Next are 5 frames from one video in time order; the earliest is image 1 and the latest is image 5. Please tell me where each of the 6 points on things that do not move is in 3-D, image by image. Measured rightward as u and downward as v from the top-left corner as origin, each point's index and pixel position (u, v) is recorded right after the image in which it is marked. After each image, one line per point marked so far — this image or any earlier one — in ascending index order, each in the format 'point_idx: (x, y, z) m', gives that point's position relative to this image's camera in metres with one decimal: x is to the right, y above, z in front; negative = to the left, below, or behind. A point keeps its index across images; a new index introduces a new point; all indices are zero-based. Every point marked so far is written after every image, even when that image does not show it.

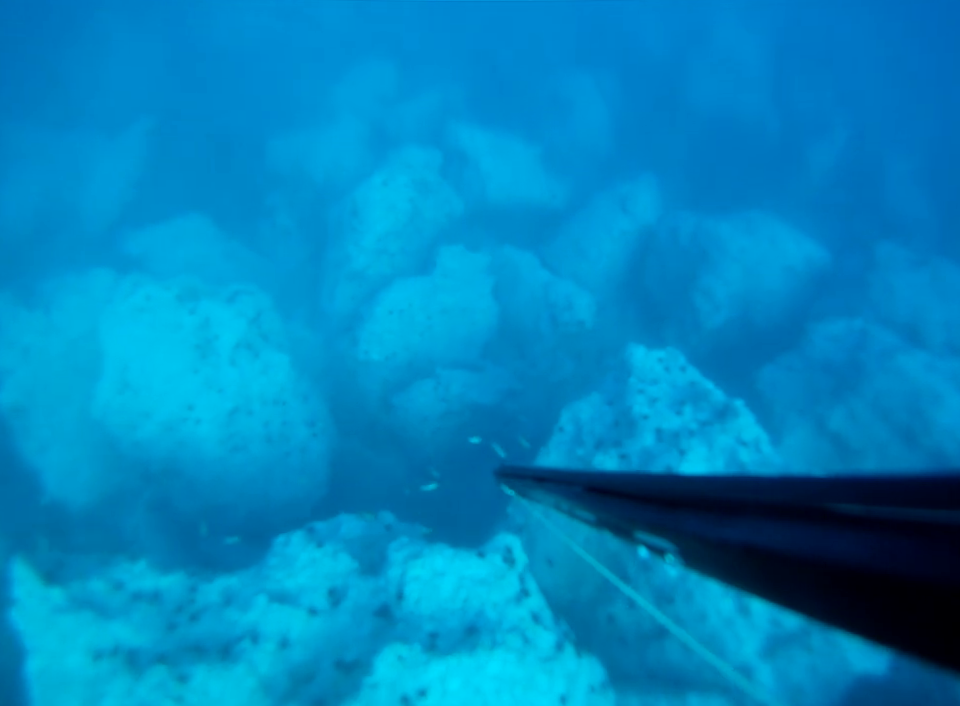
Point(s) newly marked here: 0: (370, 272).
0: (-1.8, +1.3, +11.7) m
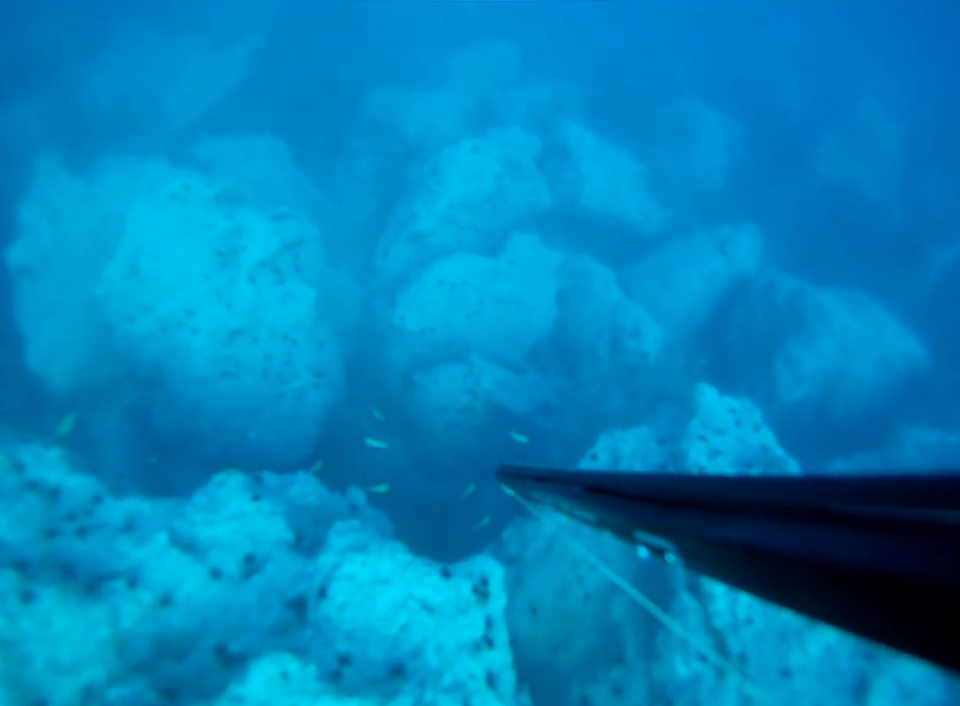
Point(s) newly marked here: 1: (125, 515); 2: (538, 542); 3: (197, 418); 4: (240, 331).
0: (-0.7, +1.7, +10.6) m
1: (-2.7, -1.3, +5.3) m
2: (+0.5, -1.8, +6.6) m
3: (-3.4, -0.8, +8.2) m
4: (-2.9, +0.3, +8.3) m
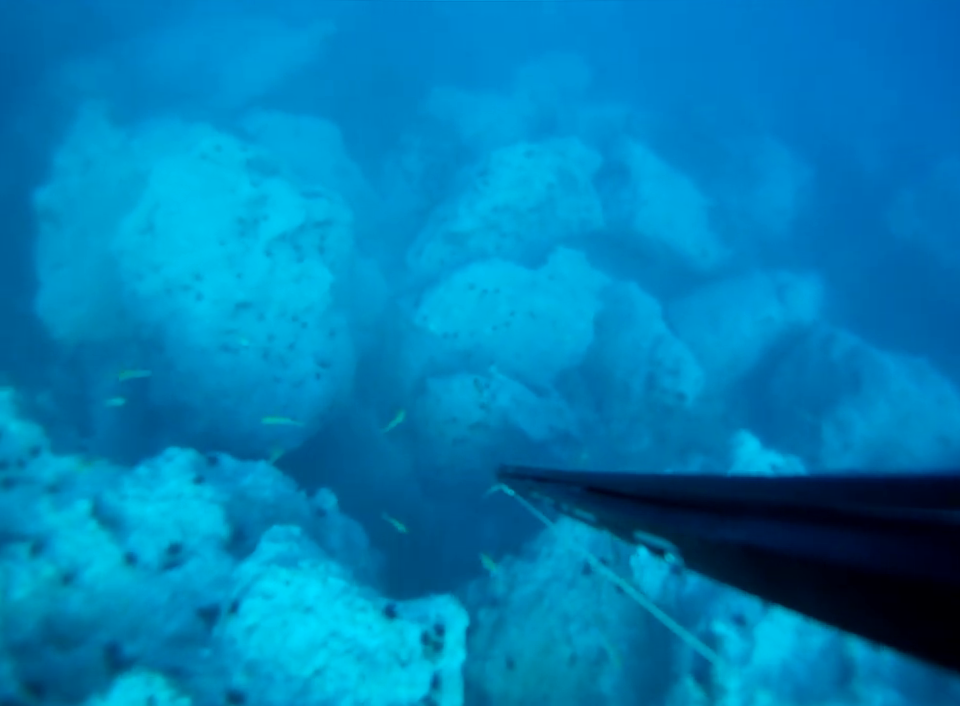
0: (-0.1, +1.6, +9.9) m
1: (-2.8, -0.9, +4.7) m
2: (+0.4, -1.9, +5.8) m
3: (-3.2, -0.4, +7.6) m
4: (-2.6, +0.5, +7.7) m
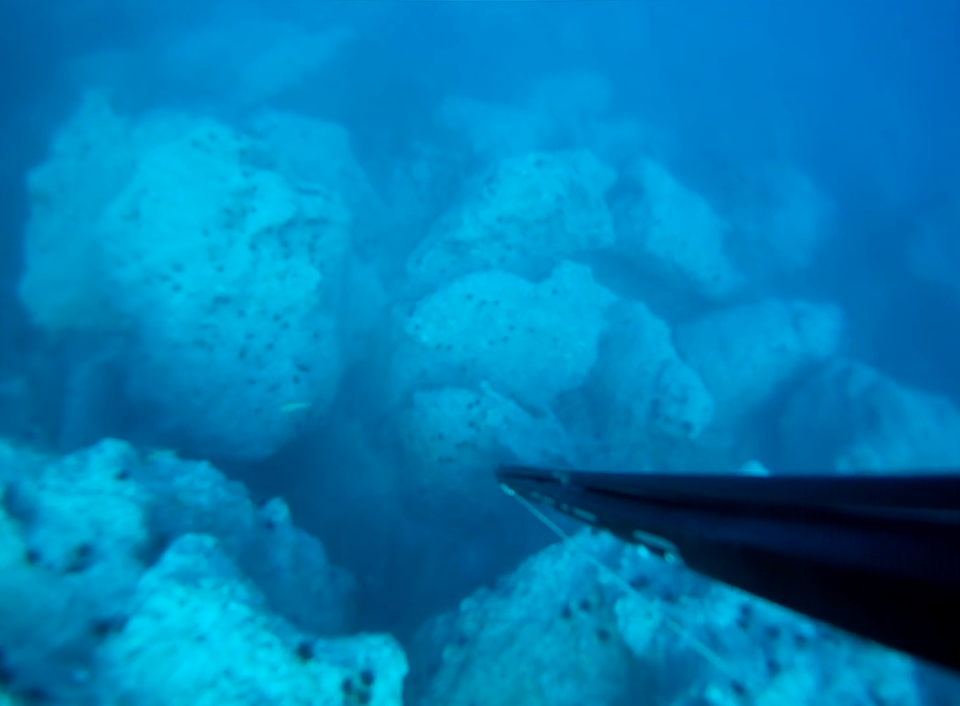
0: (-0.1, +1.4, +9.4) m
1: (-3.0, -0.7, +4.2) m
2: (+0.2, -2.0, +5.1) m
3: (-3.3, -0.3, +7.1) m
4: (-2.7, +0.6, +7.3) m
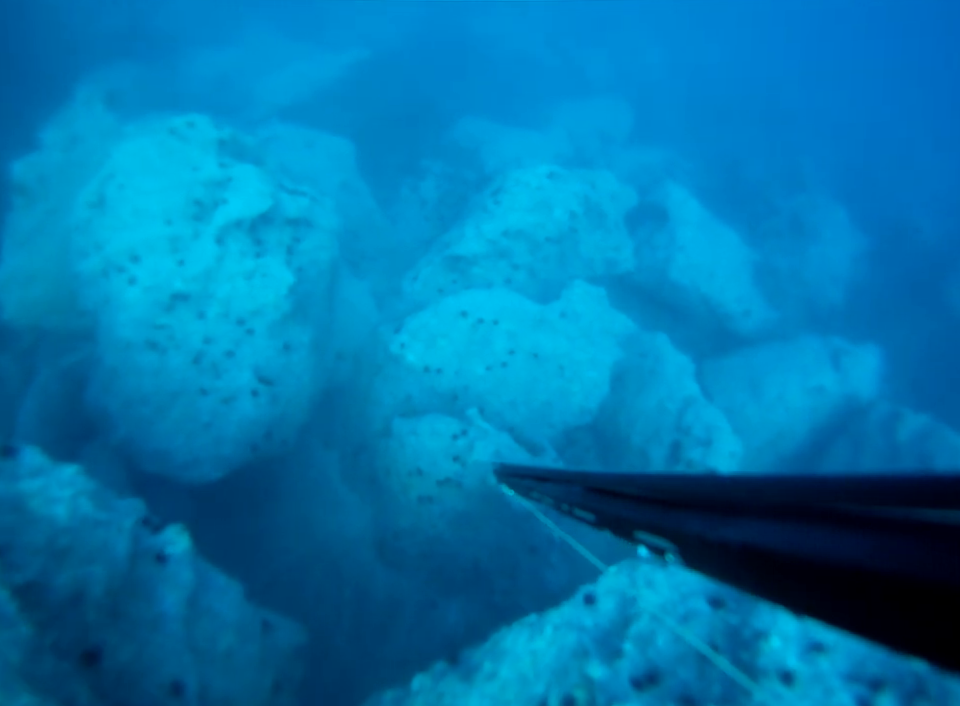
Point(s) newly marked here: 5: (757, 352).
0: (-0.1, +1.0, +8.5) m
1: (-3.2, -0.6, +3.2) m
2: (-0.1, -2.1, +4.0) m
3: (-3.4, -0.4, +6.2) m
4: (-2.7, +0.5, +6.4) m
5: (+3.9, 0.0, +9.7) m
